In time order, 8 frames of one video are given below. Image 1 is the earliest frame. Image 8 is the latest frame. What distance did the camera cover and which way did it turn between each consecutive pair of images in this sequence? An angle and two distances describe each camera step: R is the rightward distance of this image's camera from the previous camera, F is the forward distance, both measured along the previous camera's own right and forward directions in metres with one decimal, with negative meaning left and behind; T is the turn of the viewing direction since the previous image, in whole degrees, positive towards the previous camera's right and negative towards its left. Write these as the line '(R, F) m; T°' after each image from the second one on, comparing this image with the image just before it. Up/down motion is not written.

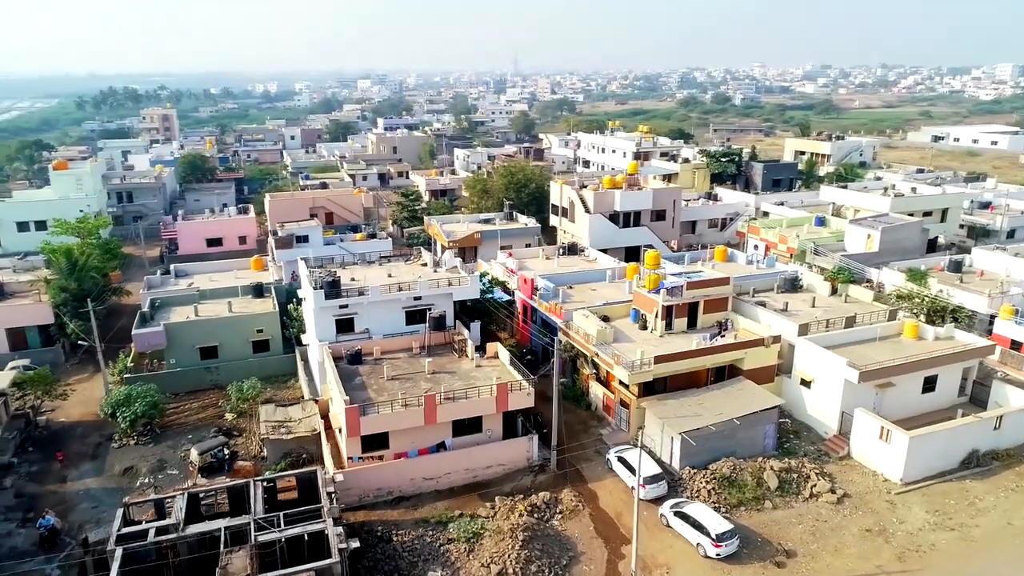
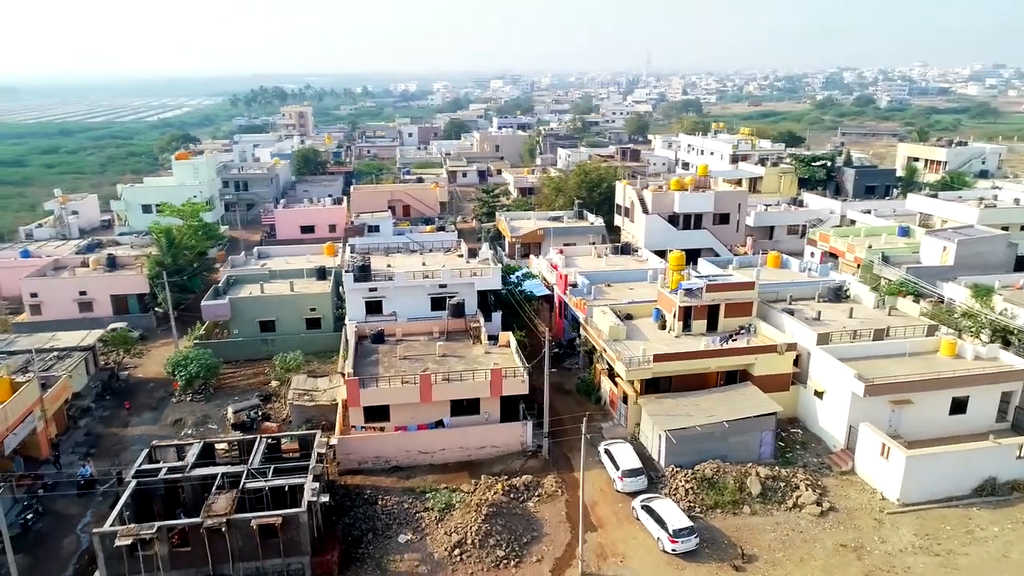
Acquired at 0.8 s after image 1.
(+4.5, -0.8) m; -10°
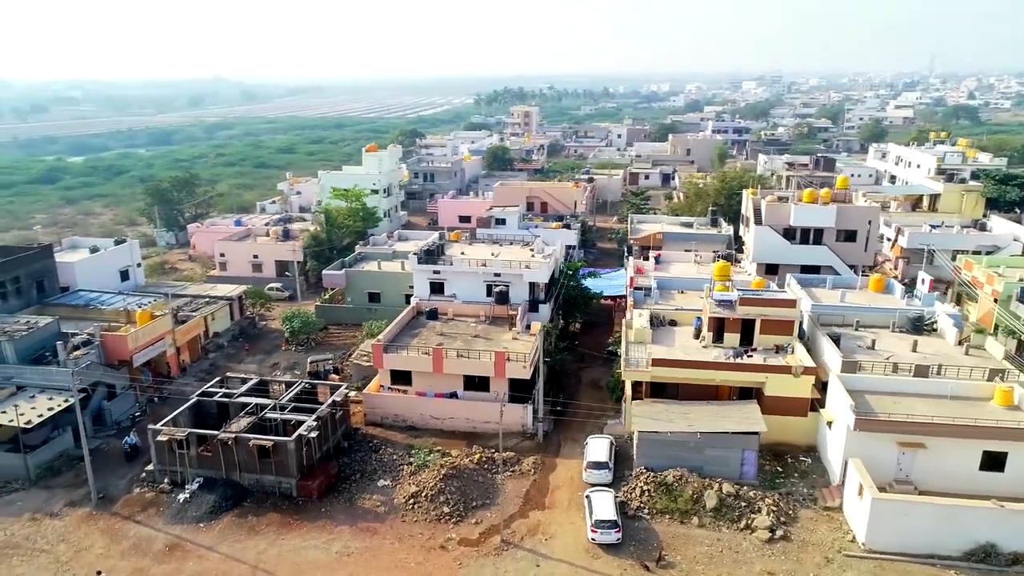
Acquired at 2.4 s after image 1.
(+8.6, -0.7) m; -19°
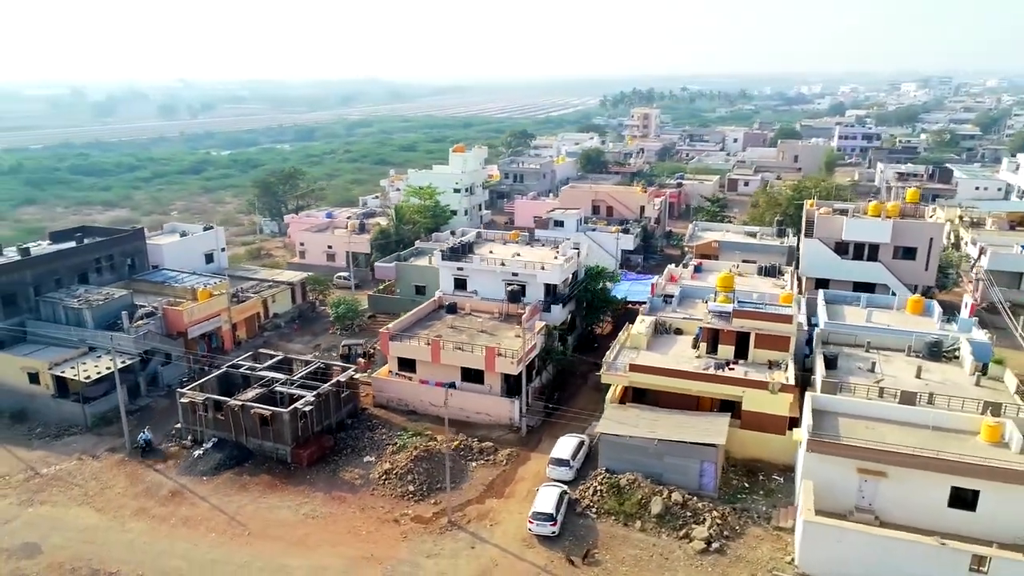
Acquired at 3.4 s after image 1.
(+5.6, -0.8) m; -11°
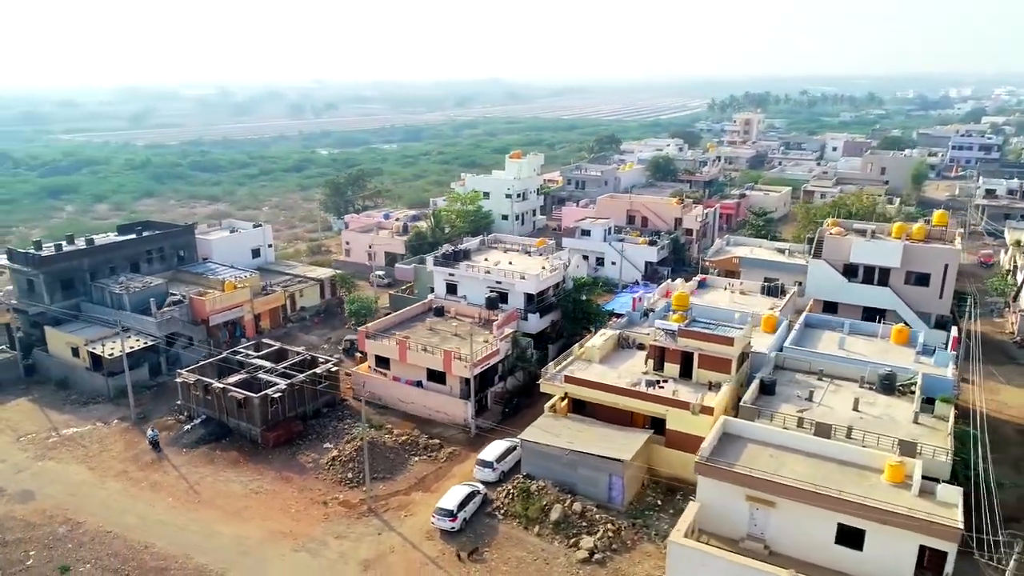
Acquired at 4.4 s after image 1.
(+6.7, -0.9) m; -9°
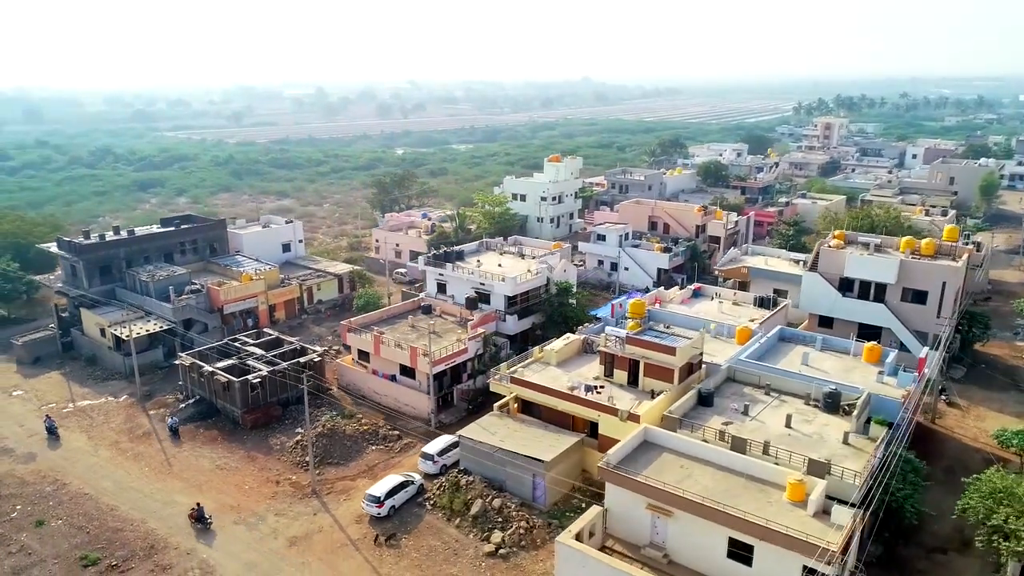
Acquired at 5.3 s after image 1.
(+5.5, -0.6) m; -7°
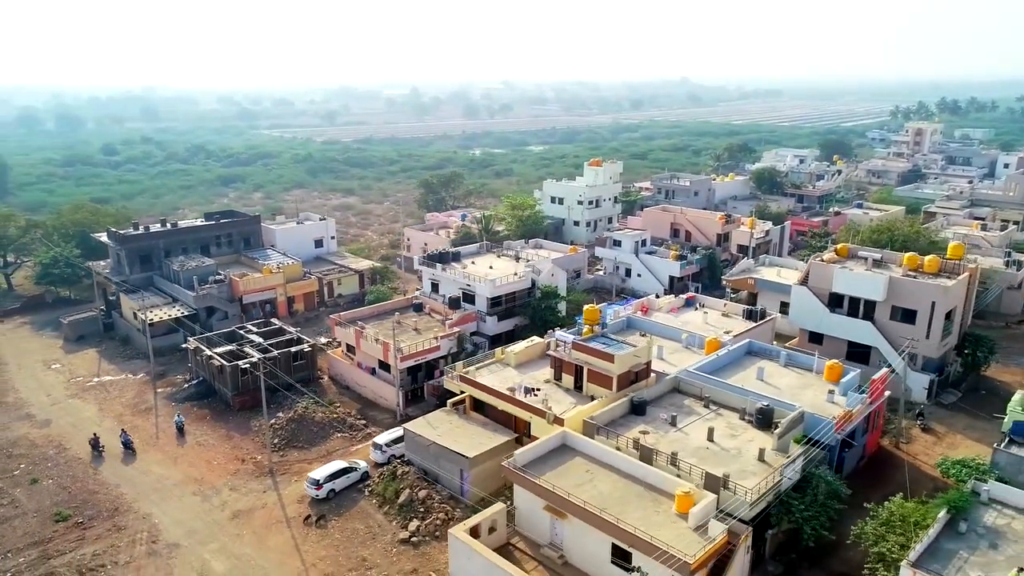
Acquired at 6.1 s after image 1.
(+5.7, -0.6) m; -7°
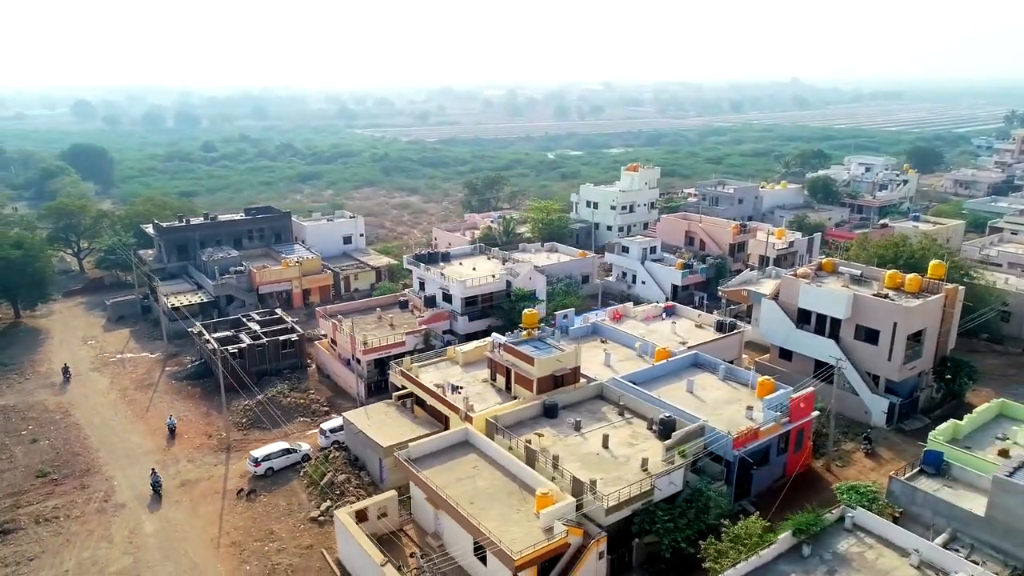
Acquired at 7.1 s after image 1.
(+6.8, -0.7) m; -8°
